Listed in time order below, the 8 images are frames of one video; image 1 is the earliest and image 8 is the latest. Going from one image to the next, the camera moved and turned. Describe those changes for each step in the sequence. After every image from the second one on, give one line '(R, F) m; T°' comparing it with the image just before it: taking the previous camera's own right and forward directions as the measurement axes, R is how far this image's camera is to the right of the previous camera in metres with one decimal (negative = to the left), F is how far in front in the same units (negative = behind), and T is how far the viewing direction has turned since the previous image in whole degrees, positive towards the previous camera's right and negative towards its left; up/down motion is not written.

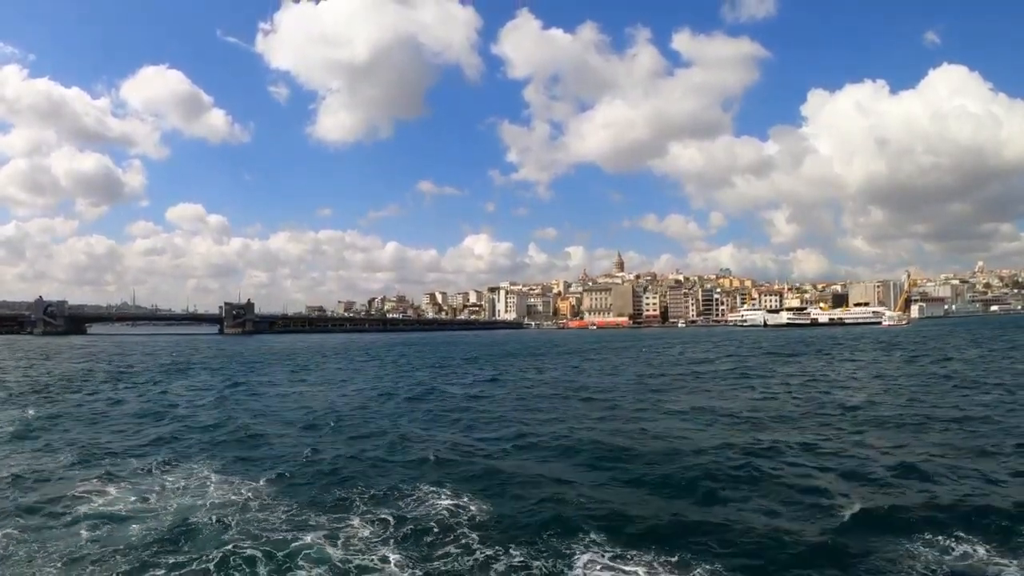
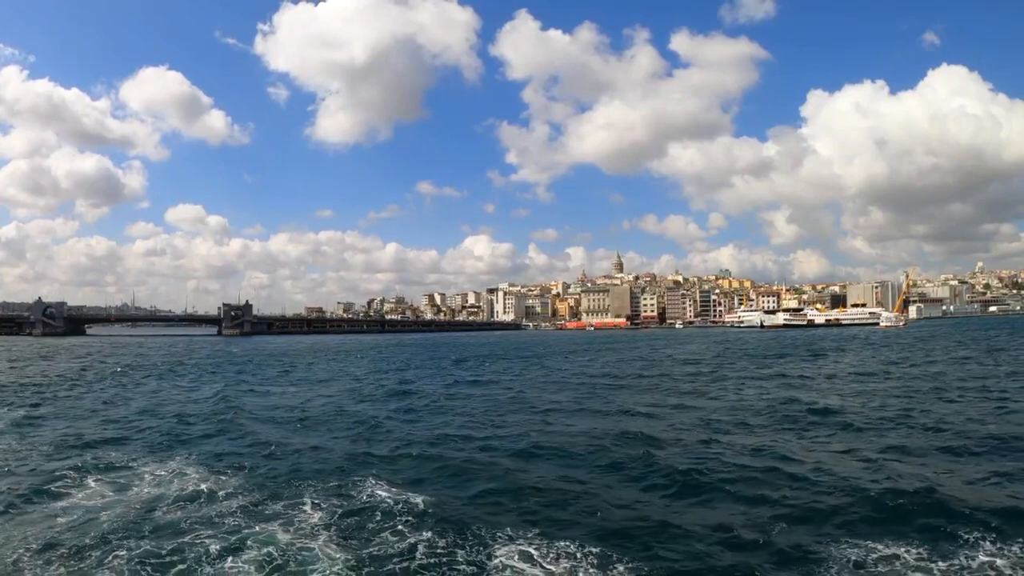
(+0.8, -0.2) m; 0°
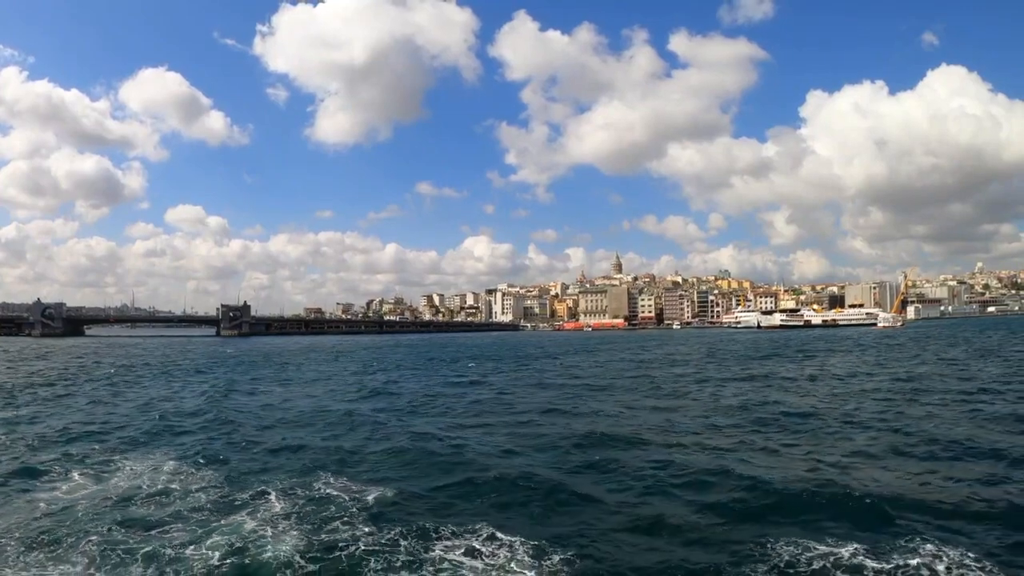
(+0.6, -0.1) m; 0°
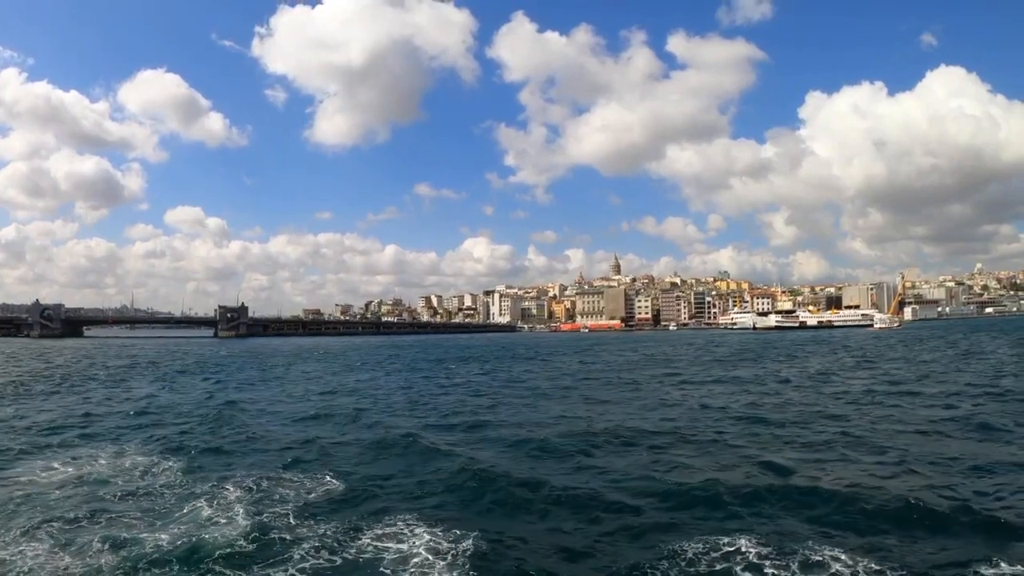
(+0.9, -0.1) m; 0°
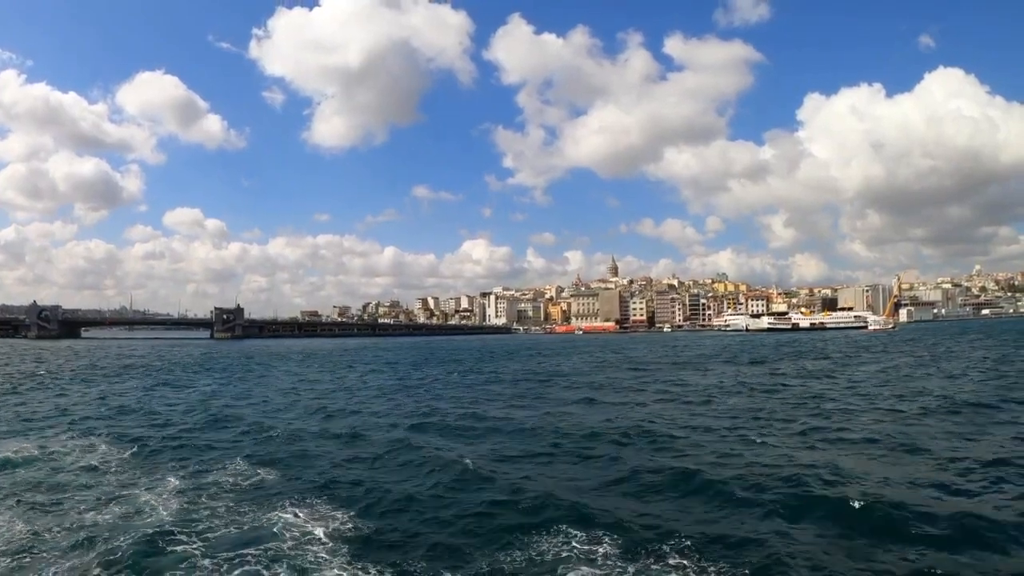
(+1.4, -0.1) m; 0°
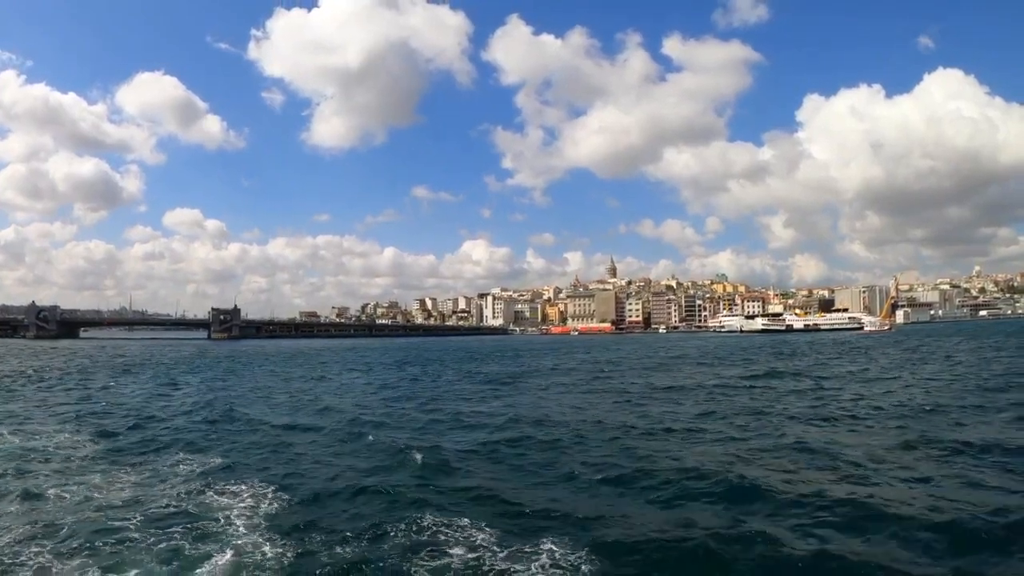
(+1.1, -0.2) m; 0°
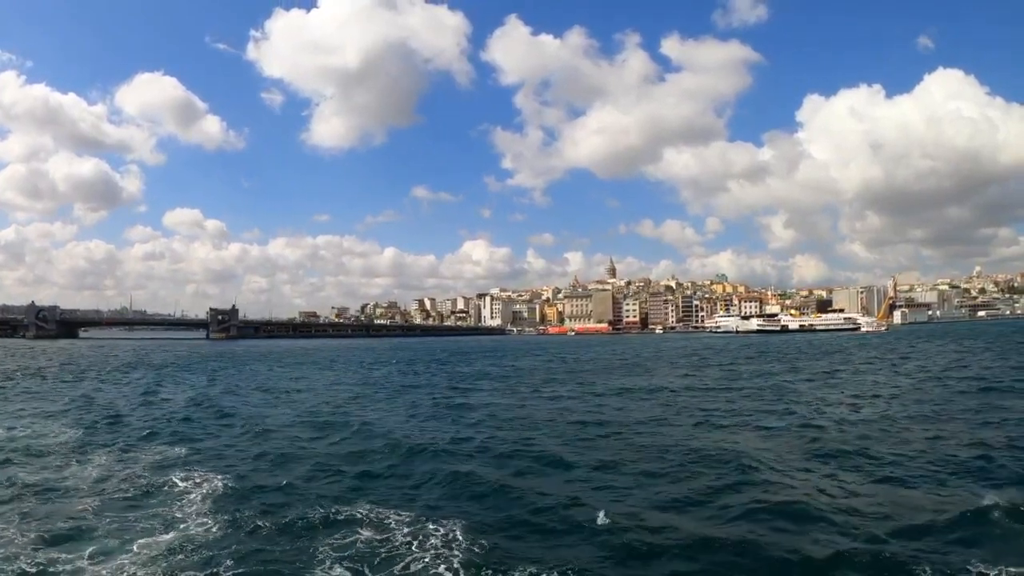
(+0.9, -0.1) m; 0°
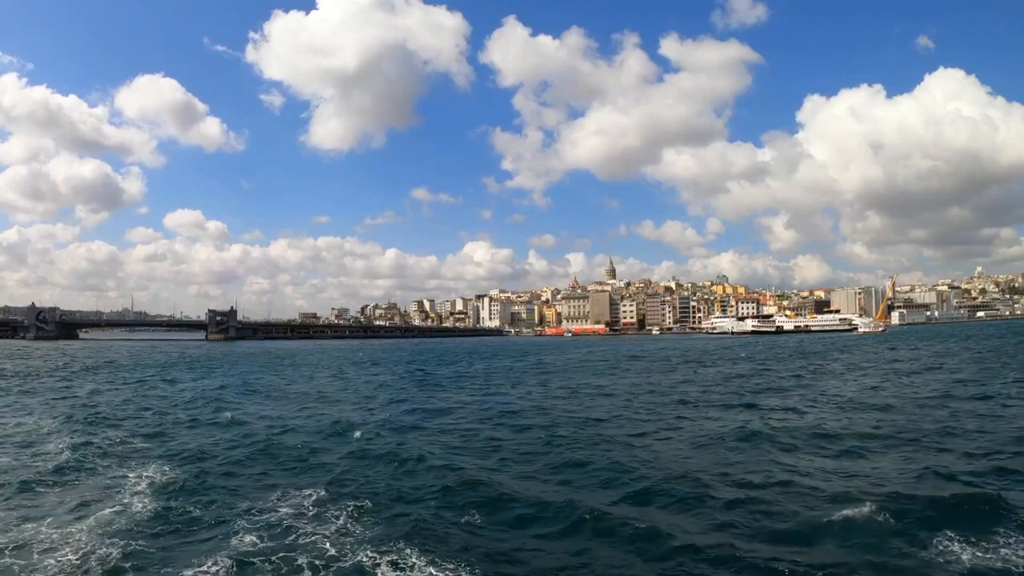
(+1.1, -0.4) m; 0°
